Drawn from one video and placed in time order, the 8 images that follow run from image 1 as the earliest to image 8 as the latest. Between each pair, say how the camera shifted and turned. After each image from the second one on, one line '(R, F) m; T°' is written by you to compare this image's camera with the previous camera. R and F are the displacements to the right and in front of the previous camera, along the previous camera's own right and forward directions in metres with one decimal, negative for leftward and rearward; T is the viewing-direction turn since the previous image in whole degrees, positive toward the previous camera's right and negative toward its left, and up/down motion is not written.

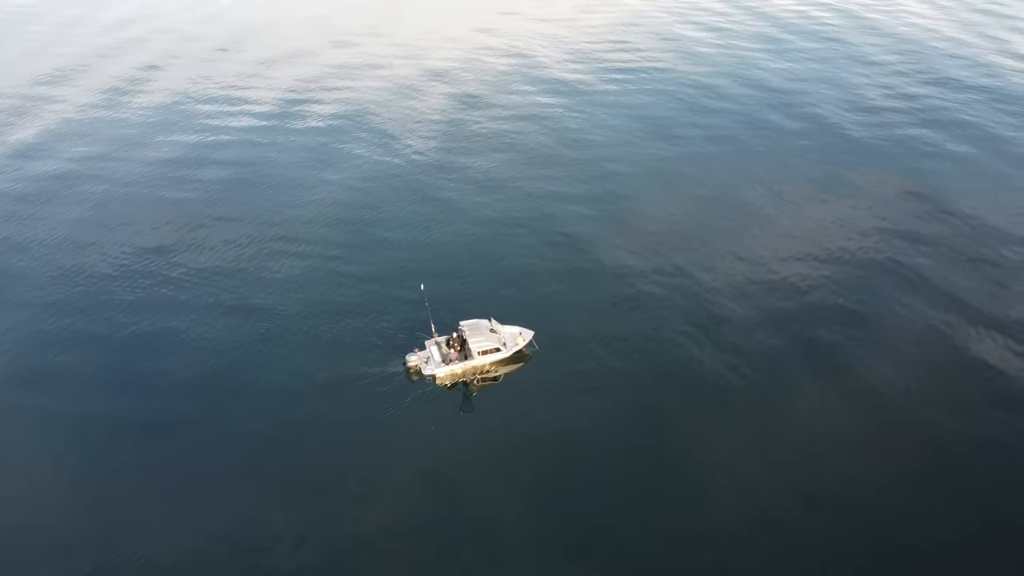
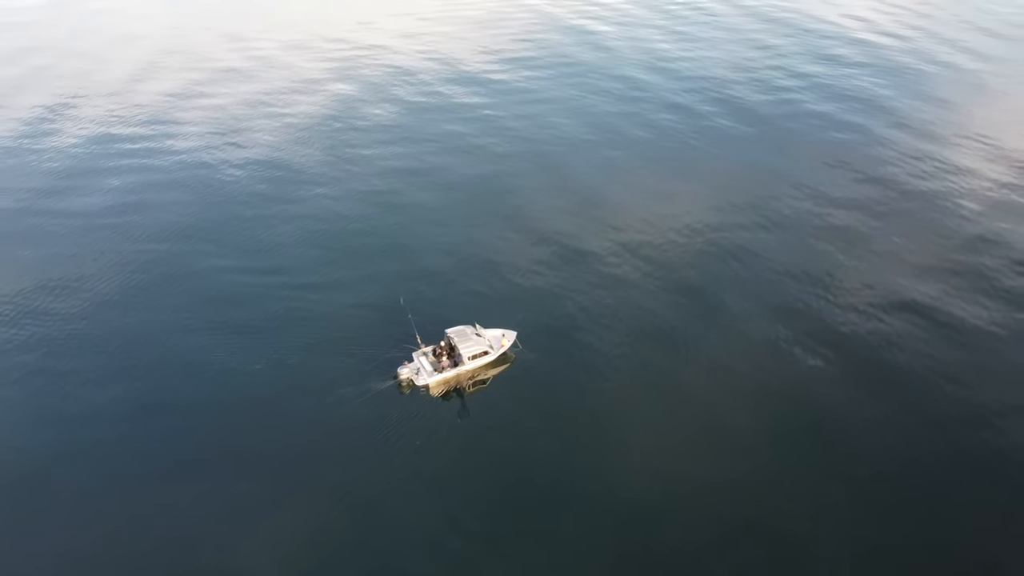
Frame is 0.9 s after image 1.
(-2.9, -0.6) m; +7°
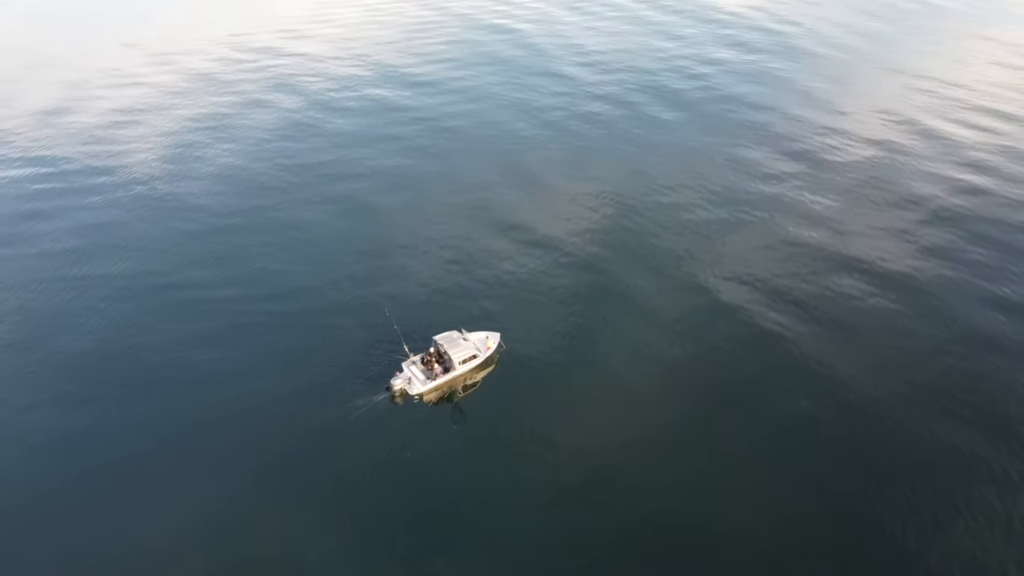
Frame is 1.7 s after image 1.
(-2.7, -0.5) m; +6°
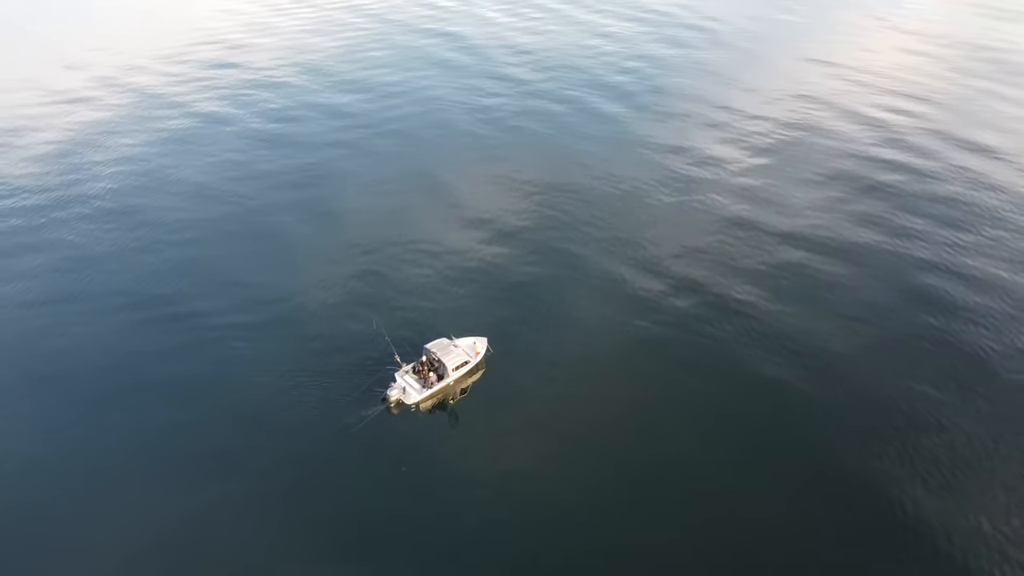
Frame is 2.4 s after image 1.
(-2.2, -0.2) m; +5°
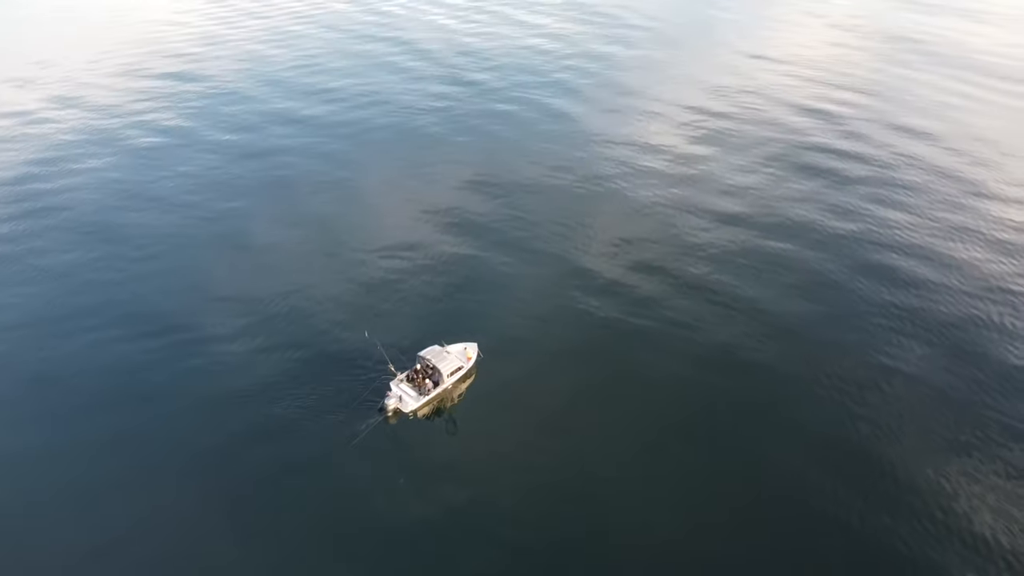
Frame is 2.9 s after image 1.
(+27.1, +3.0) m; -40°
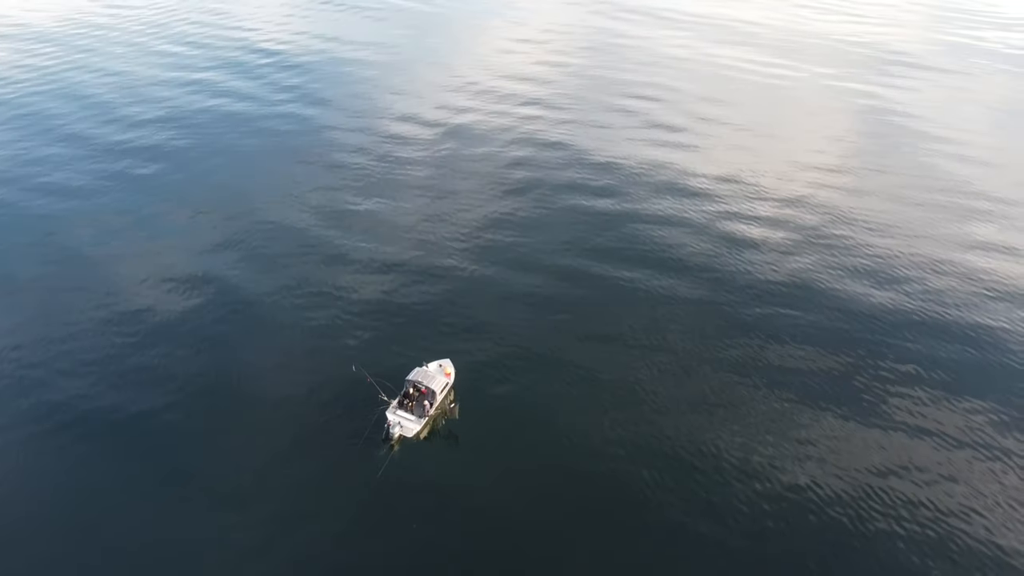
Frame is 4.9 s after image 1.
(-9.9, 0.0) m; +16°
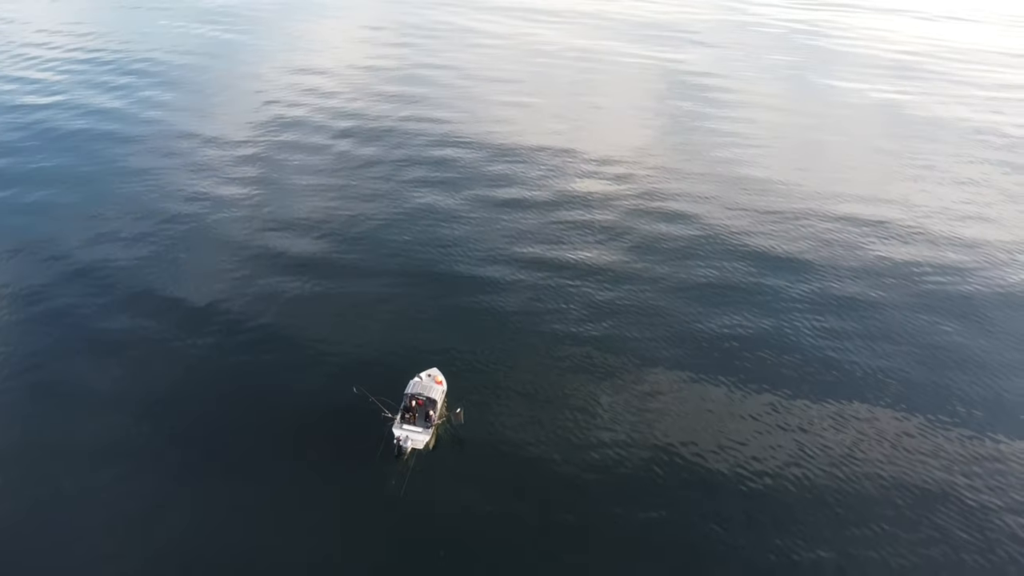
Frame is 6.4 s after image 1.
(-7.1, +0.5) m; +11°
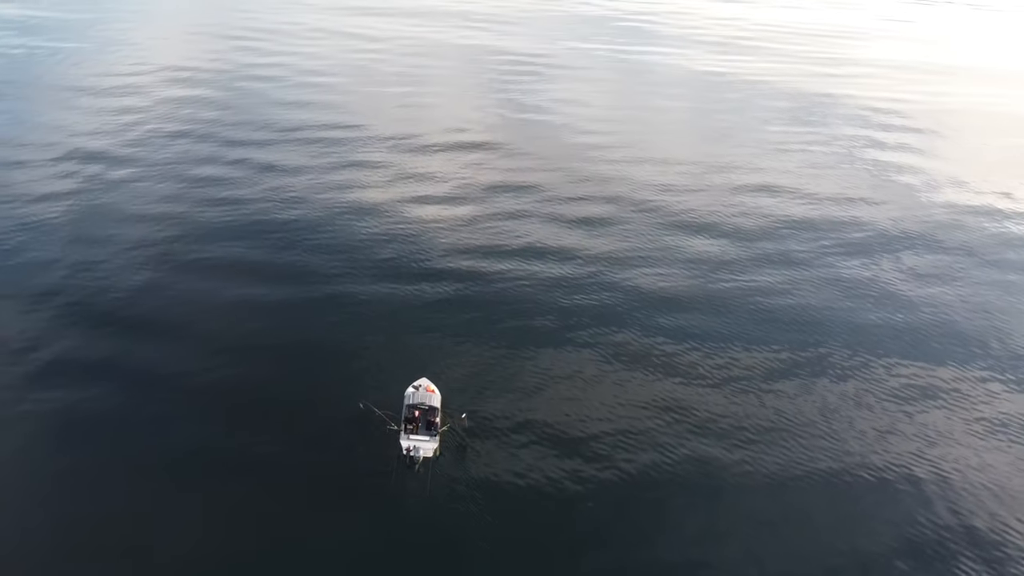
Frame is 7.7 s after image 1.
(-6.4, +0.7) m; +10°
